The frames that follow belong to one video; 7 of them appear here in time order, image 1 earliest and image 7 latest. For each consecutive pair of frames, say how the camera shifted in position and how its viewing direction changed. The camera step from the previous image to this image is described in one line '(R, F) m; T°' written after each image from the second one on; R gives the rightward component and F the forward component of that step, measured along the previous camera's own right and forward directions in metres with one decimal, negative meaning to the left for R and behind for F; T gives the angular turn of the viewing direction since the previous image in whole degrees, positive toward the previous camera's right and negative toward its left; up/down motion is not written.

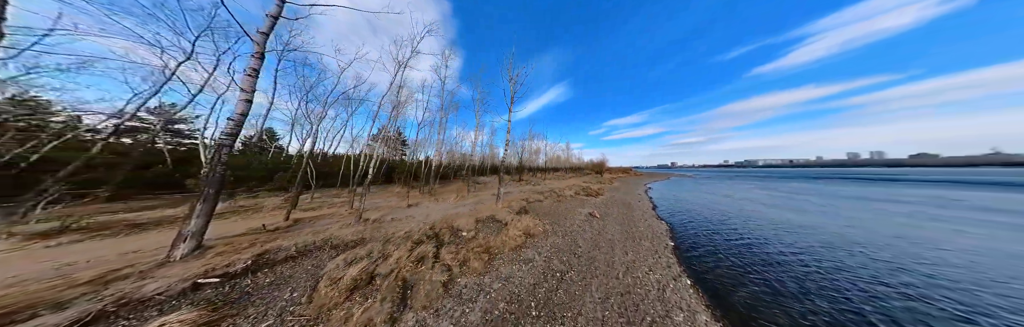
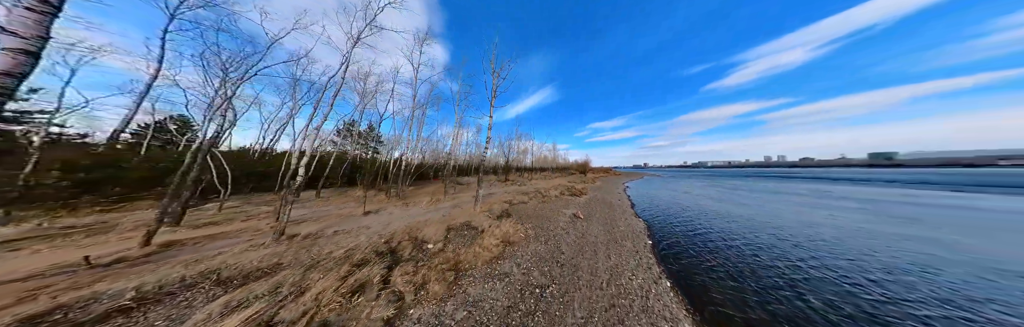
(+0.4, +0.5) m; +5°
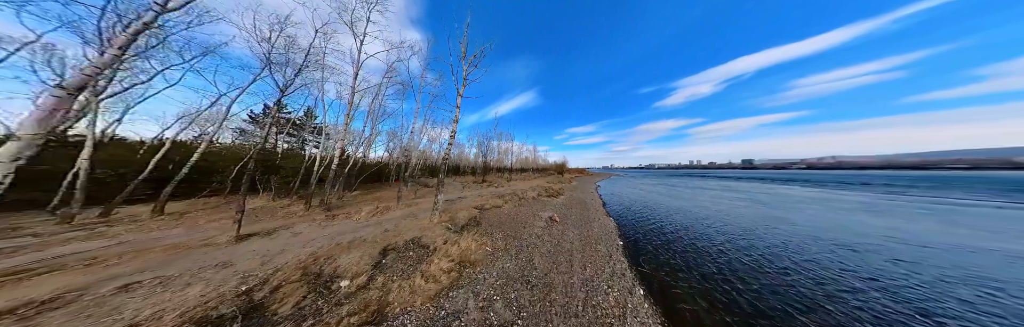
(+0.5, +0.9) m; +8°
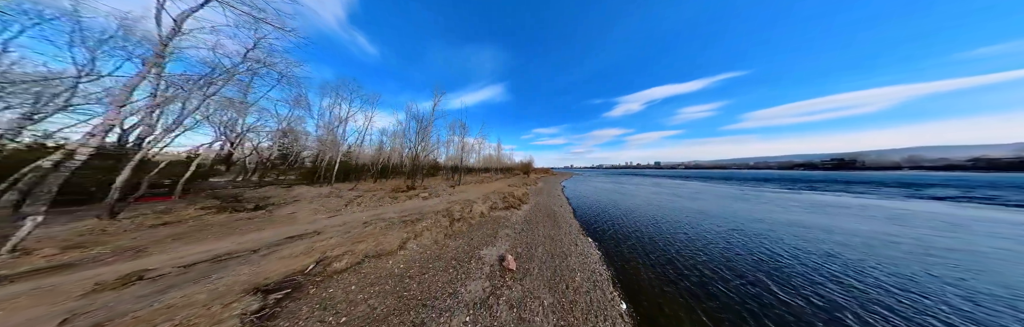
(+1.9, +4.5) m; +13°
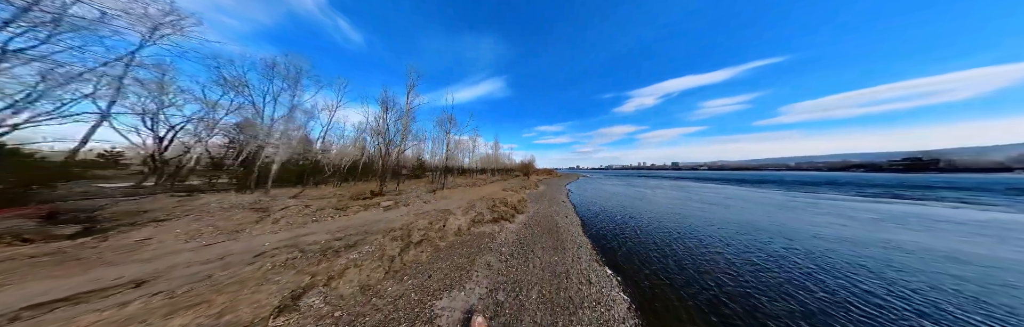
(+0.7, +2.2) m; -1°
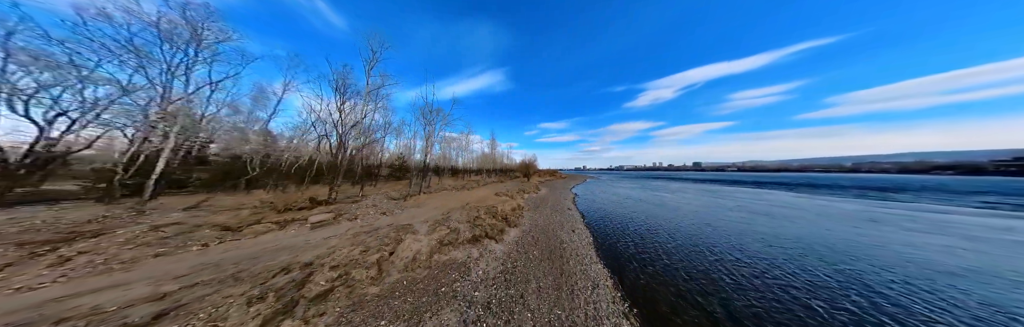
(+0.7, +2.2) m; -2°
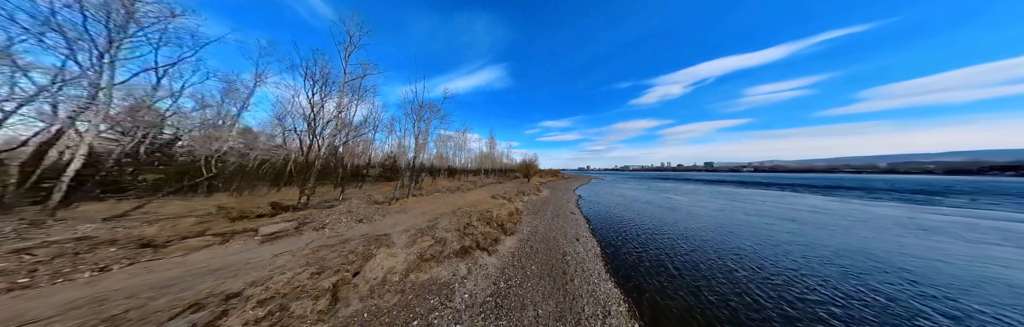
(+0.3, +0.9) m; -1°
